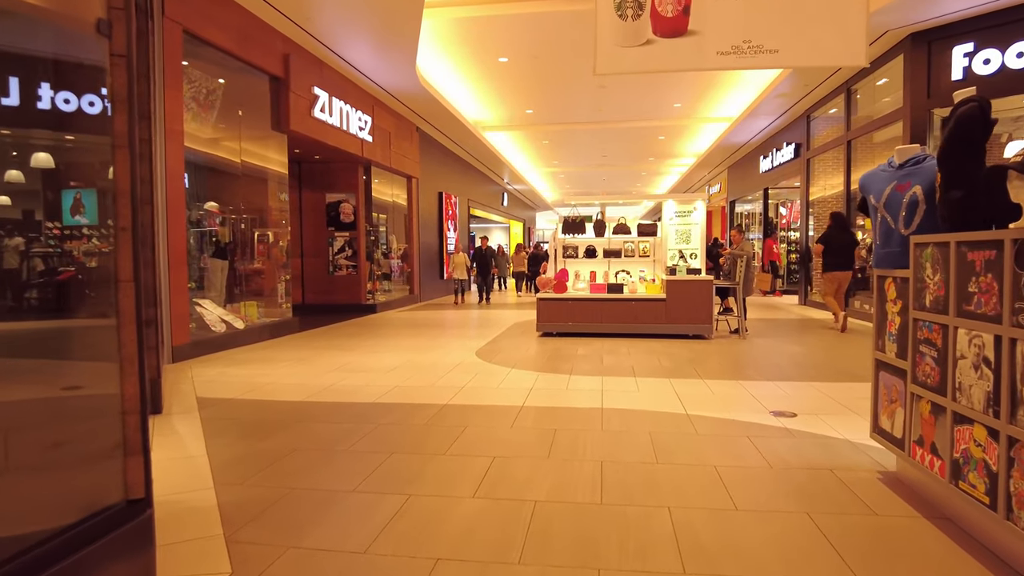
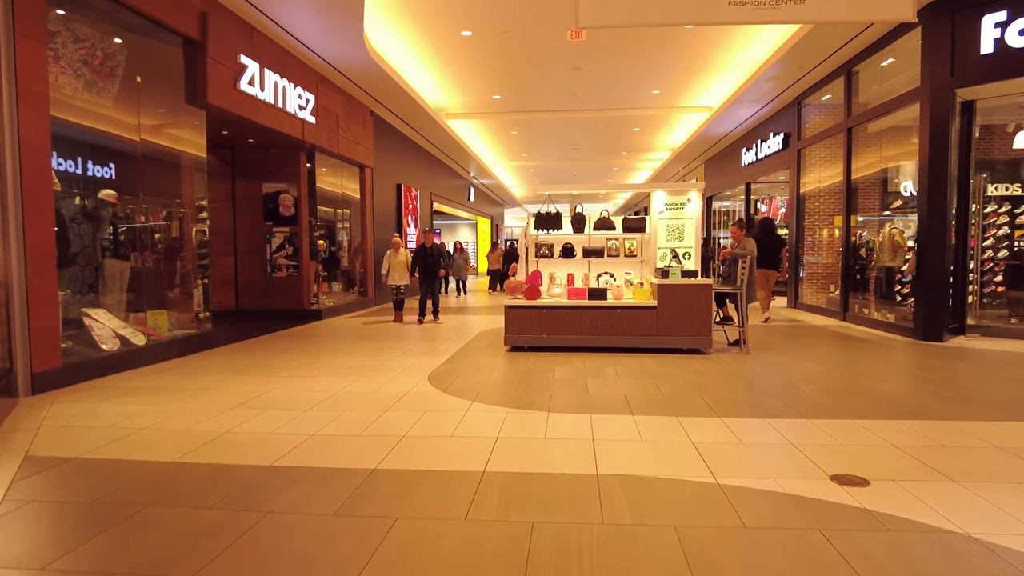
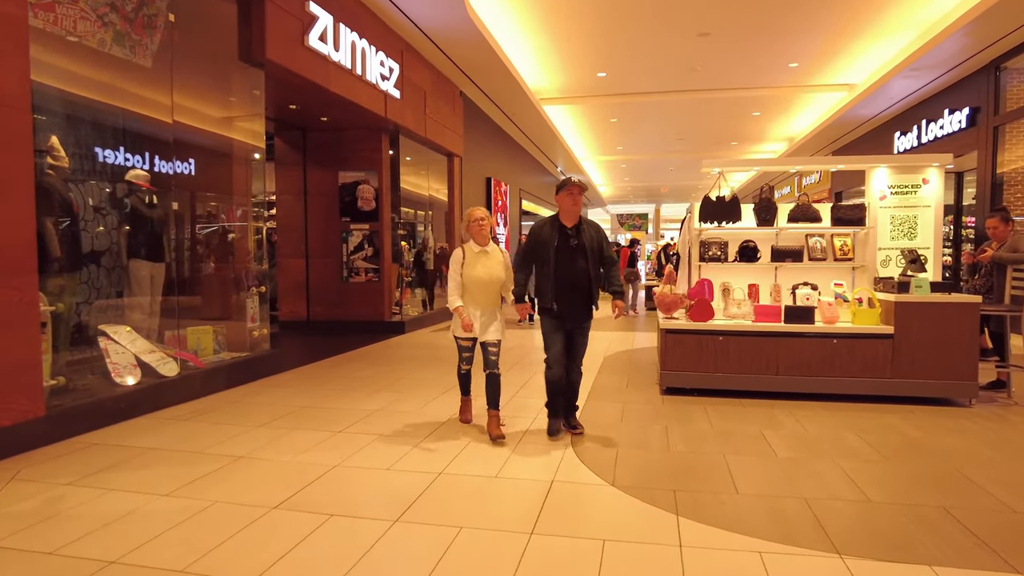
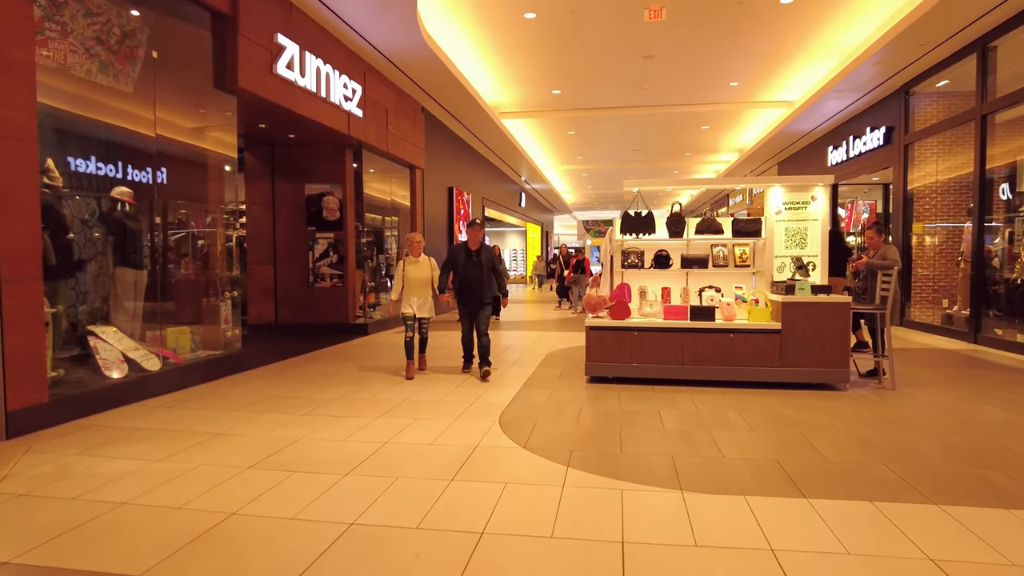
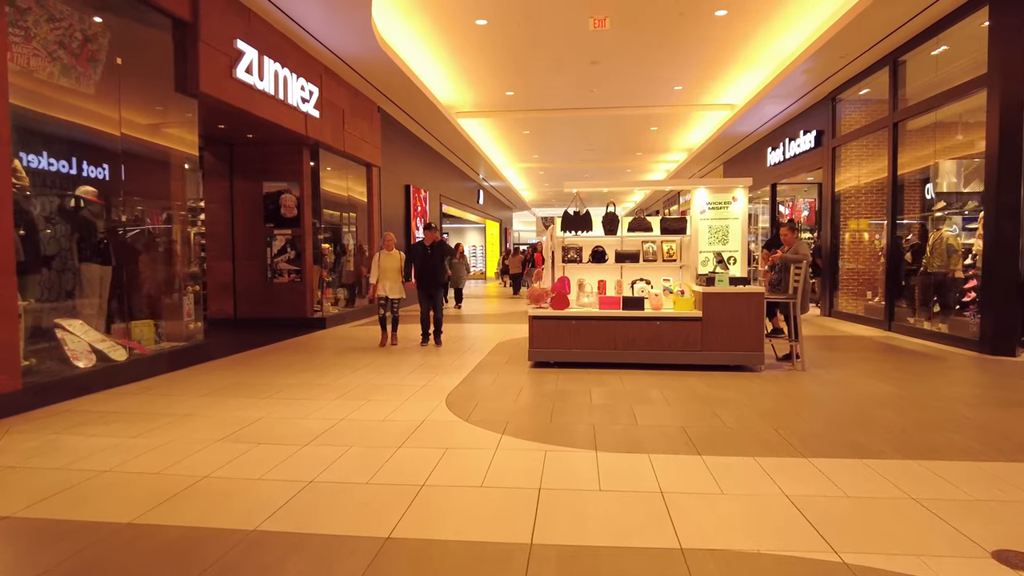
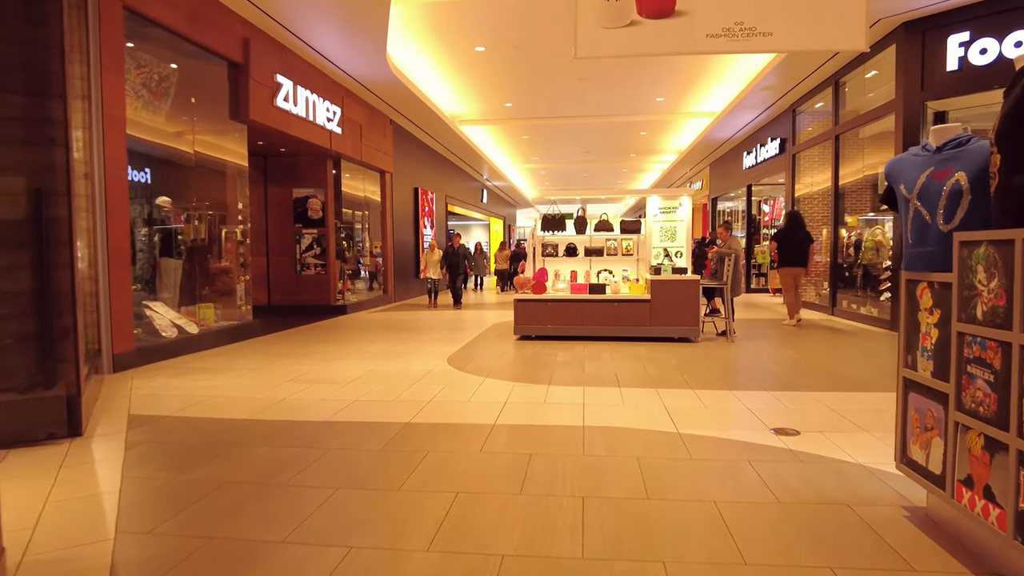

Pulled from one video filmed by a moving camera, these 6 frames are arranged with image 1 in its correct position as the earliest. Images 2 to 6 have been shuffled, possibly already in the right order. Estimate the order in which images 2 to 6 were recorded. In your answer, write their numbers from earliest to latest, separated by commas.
6, 2, 5, 4, 3
